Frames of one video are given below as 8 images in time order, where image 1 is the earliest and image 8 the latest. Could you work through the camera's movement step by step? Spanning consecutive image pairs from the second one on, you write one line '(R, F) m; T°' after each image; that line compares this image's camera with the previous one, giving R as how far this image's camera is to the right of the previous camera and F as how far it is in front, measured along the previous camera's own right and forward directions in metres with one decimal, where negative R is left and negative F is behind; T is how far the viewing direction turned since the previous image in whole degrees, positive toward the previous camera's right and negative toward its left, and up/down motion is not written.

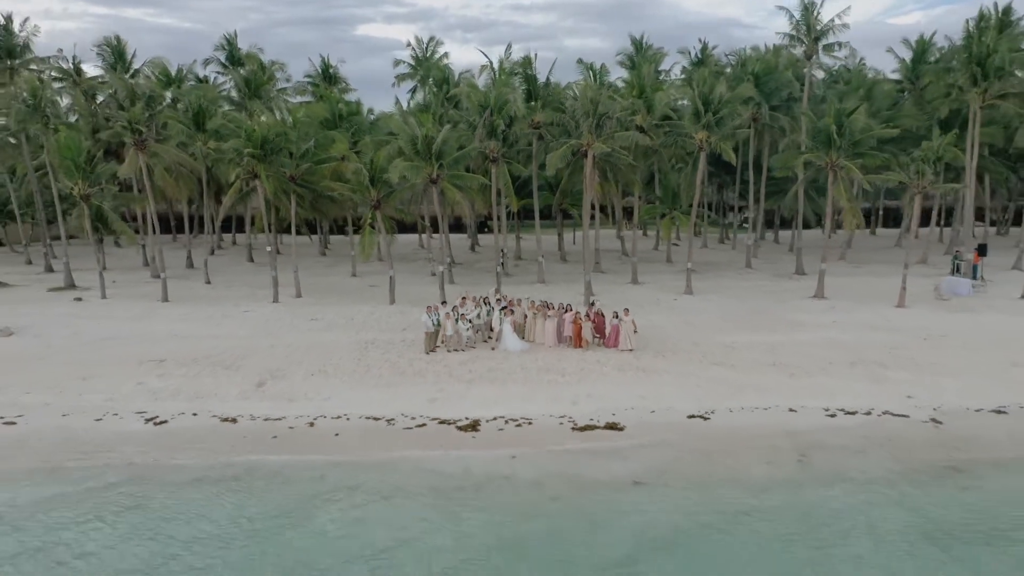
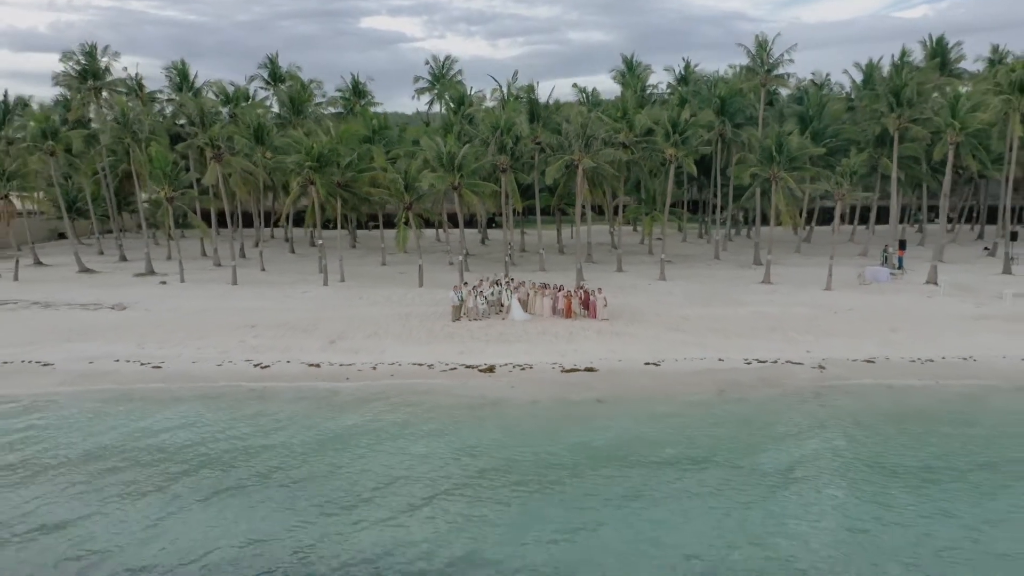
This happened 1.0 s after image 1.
(-0.1, -5.5) m; 0°
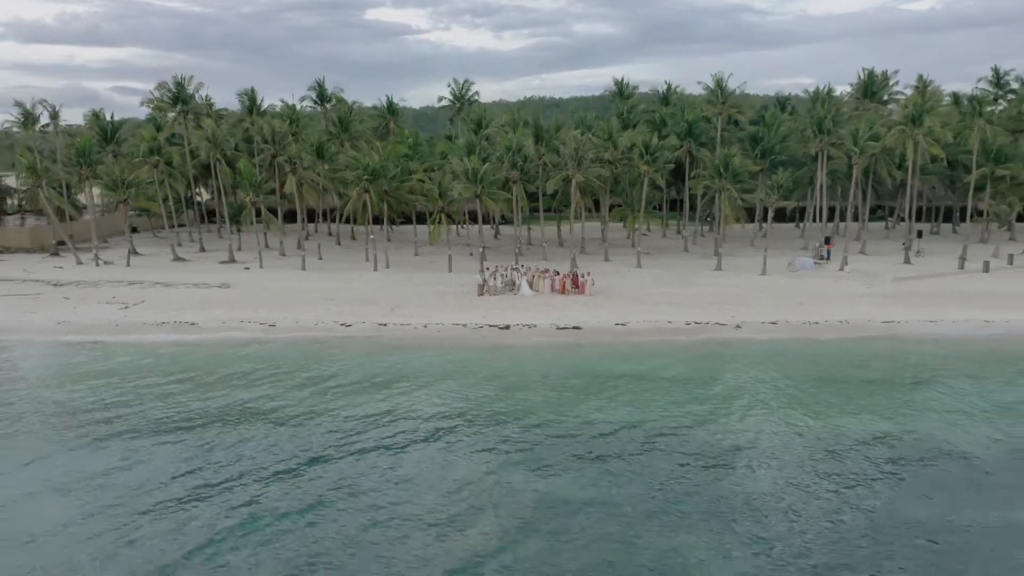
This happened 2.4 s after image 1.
(-0.2, -8.3) m; 0°
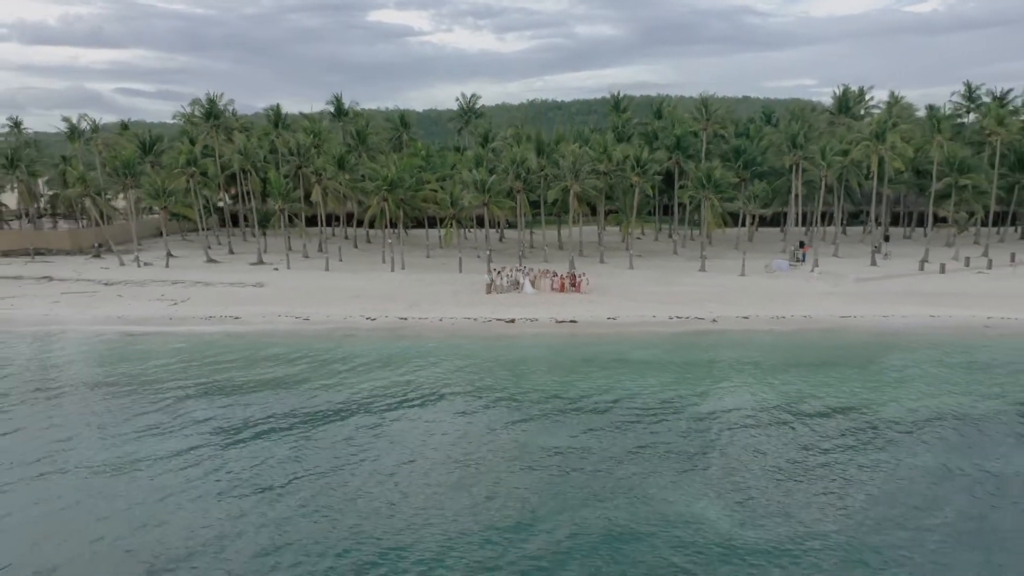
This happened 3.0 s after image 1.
(-0.1, -4.0) m; 0°
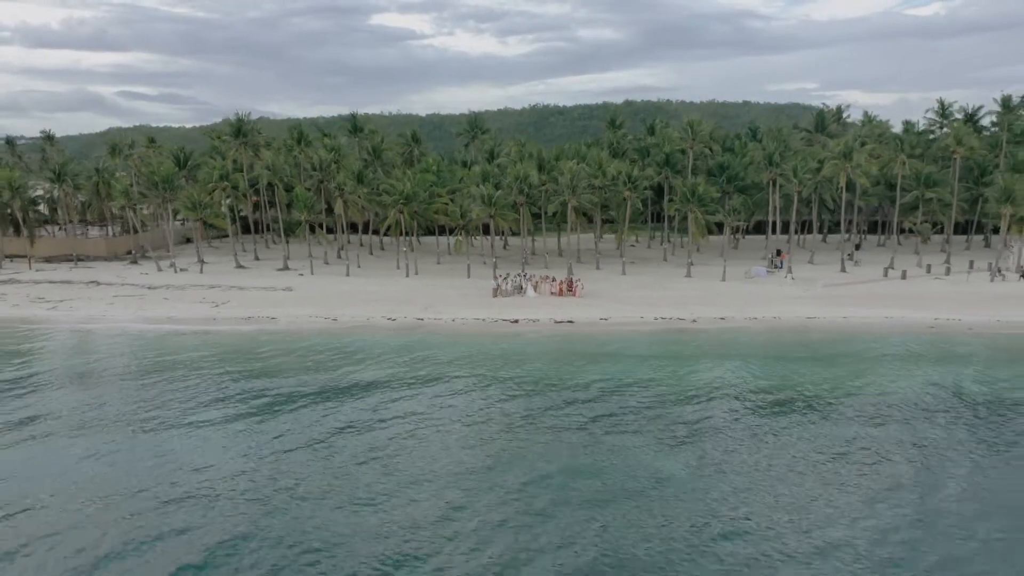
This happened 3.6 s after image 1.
(-0.1, -4.3) m; 0°
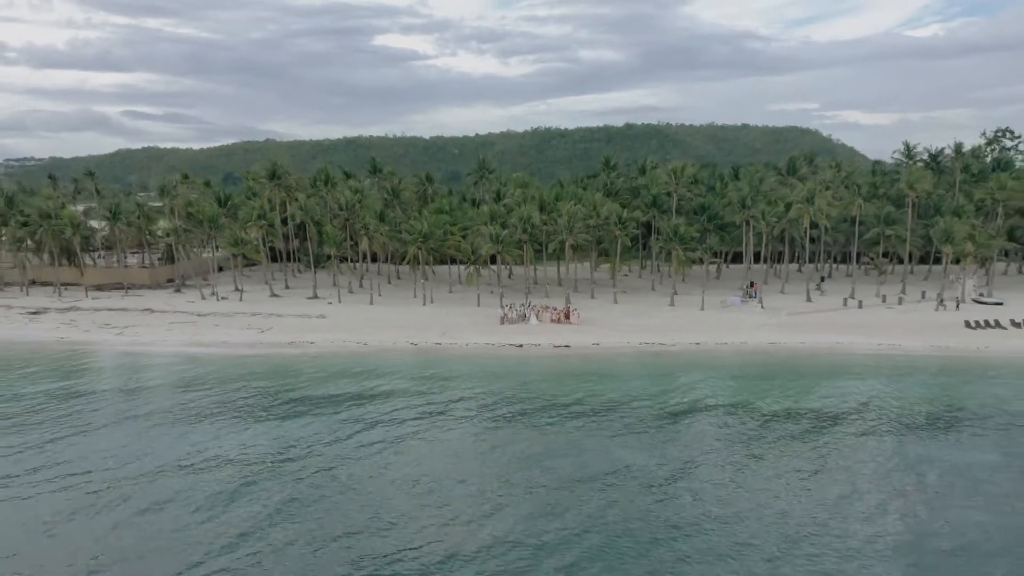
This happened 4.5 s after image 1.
(-0.2, -6.1) m; 0°
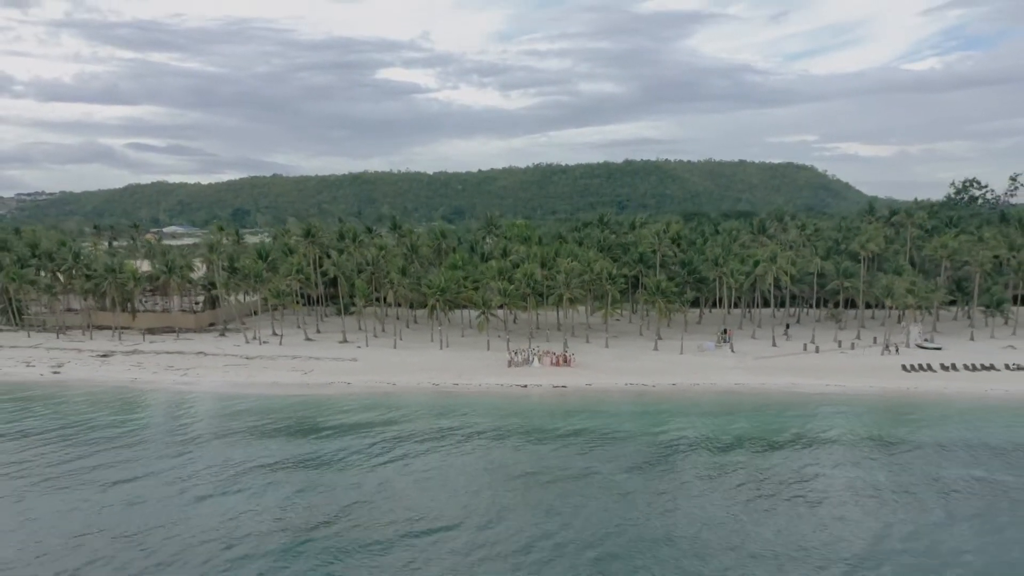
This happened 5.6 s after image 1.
(-0.3, -8.1) m; 0°
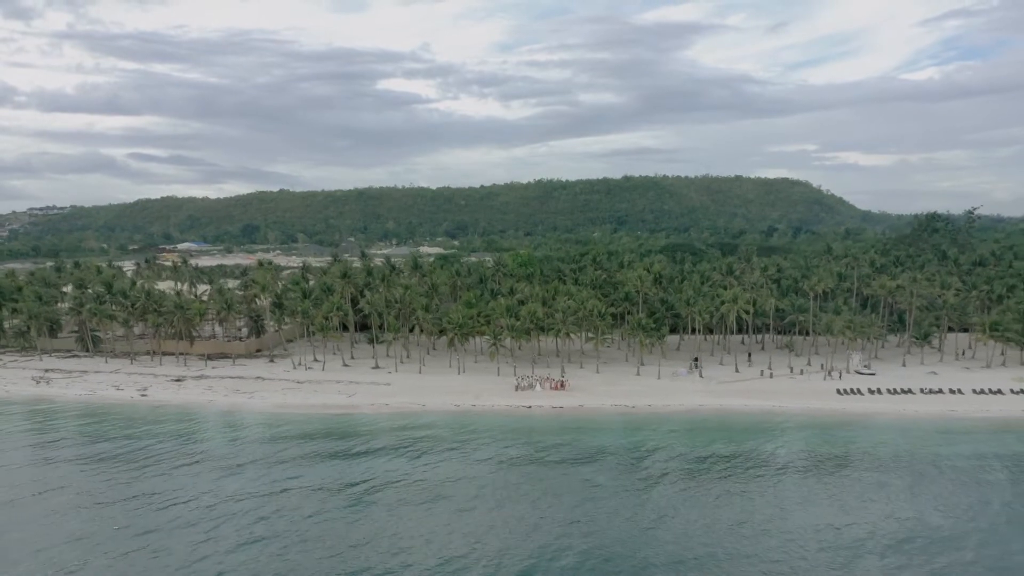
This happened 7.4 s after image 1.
(-0.5, -11.9) m; 0°
